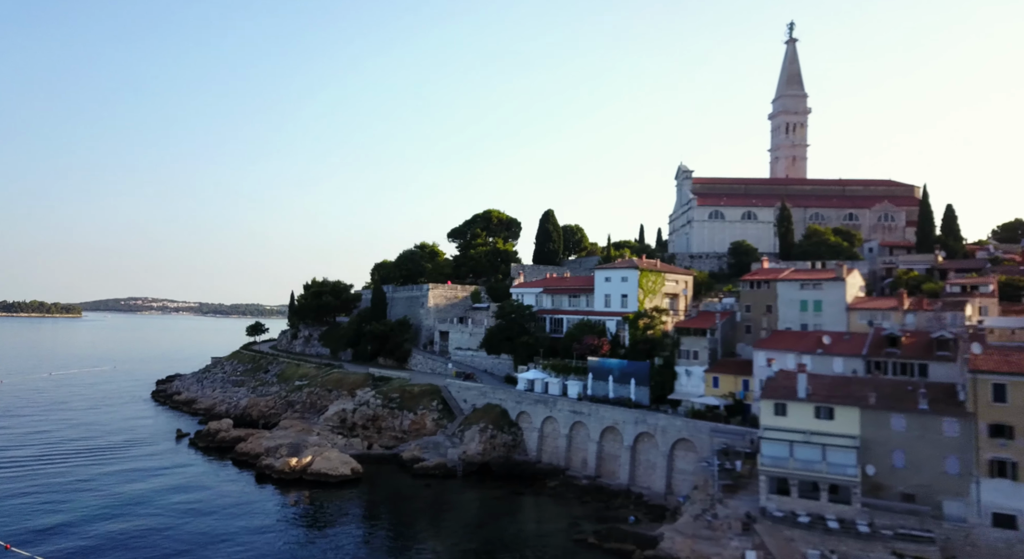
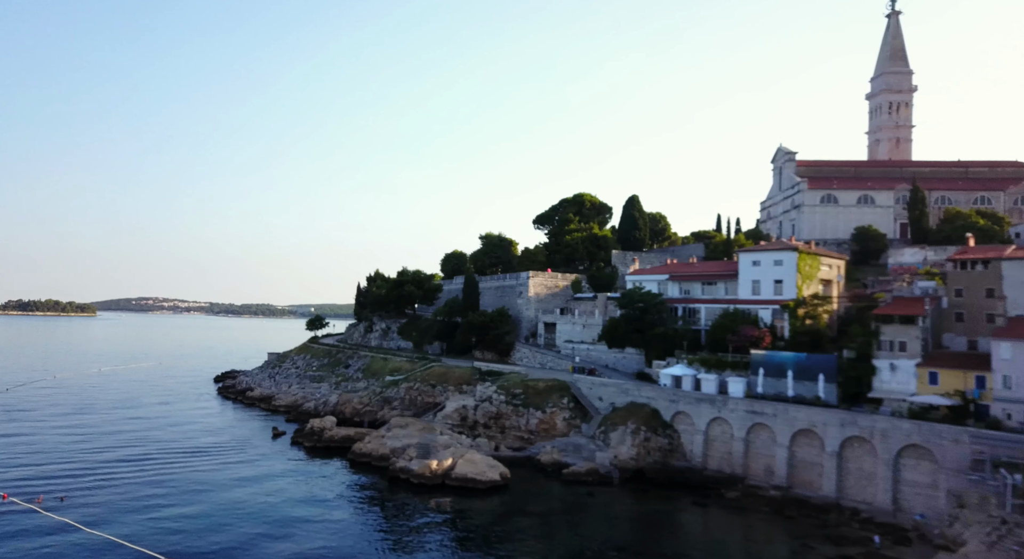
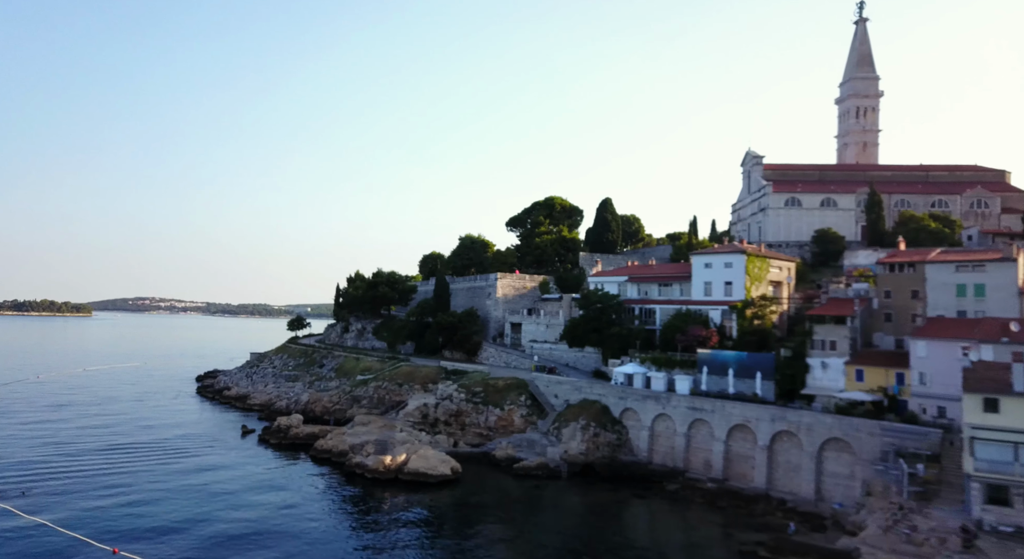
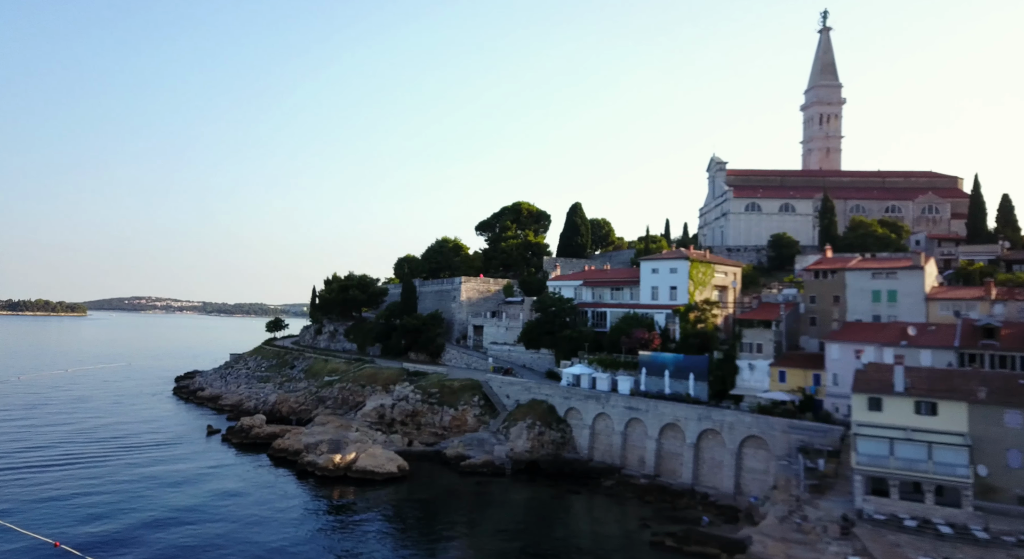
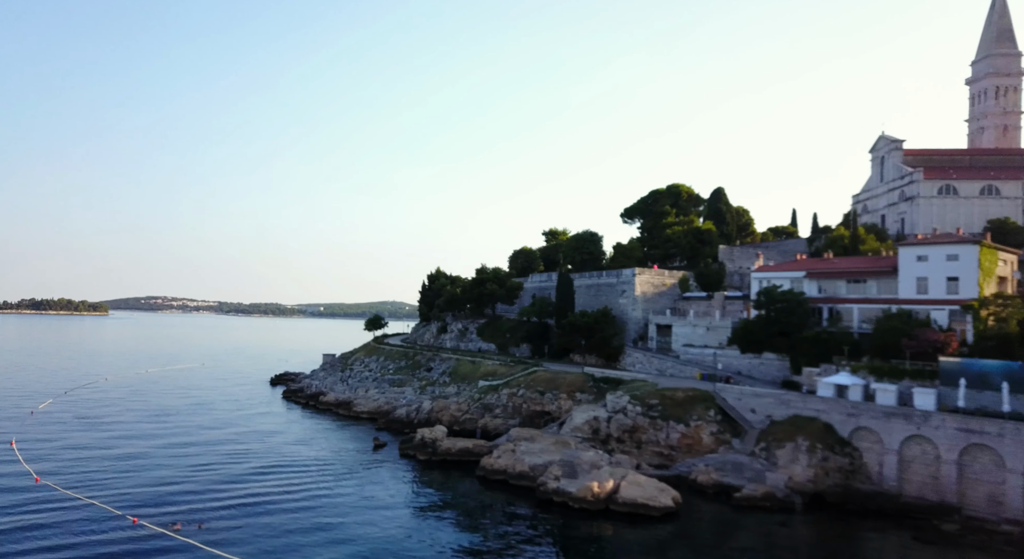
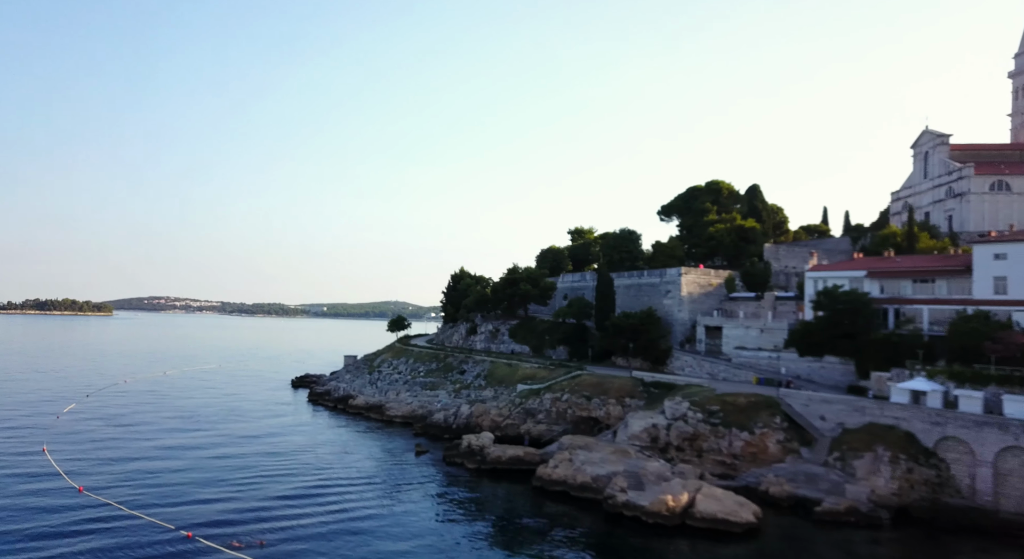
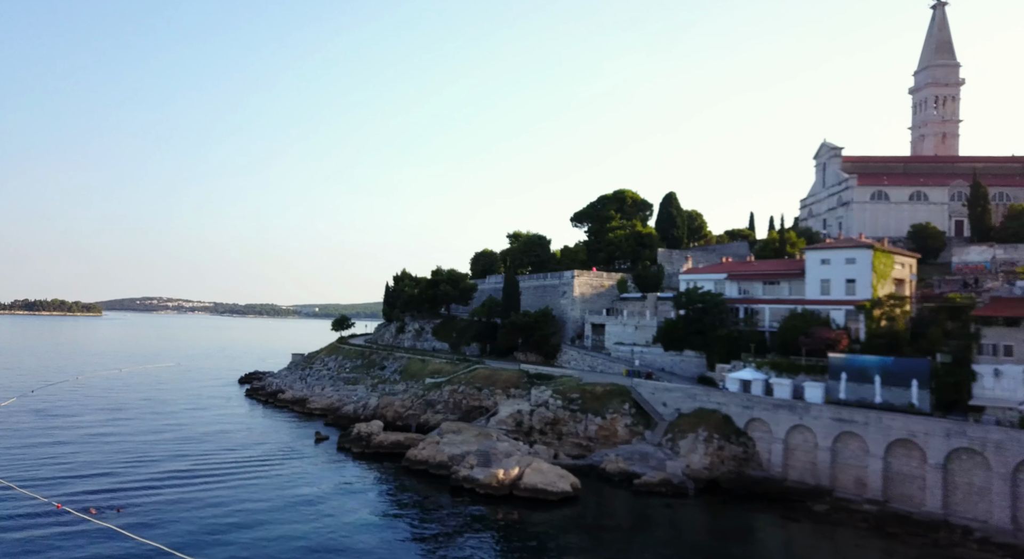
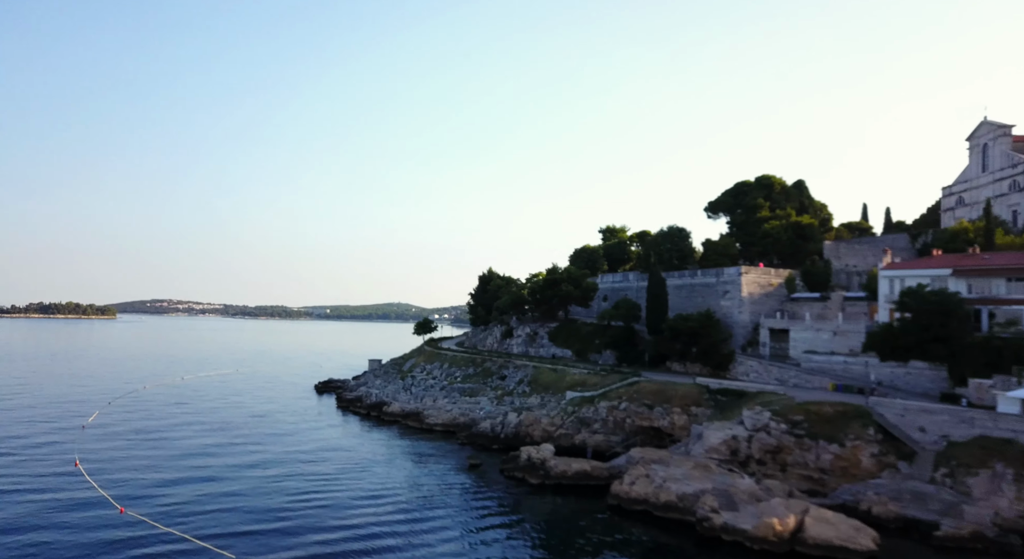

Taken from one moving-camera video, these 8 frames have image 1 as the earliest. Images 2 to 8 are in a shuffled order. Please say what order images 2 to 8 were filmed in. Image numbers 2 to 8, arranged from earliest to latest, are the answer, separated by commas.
4, 3, 2, 7, 5, 6, 8
